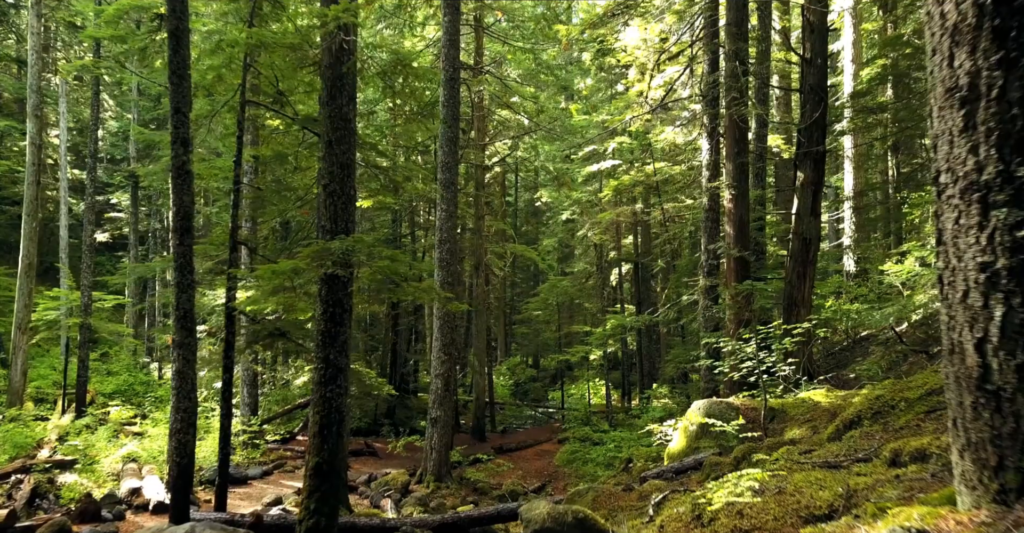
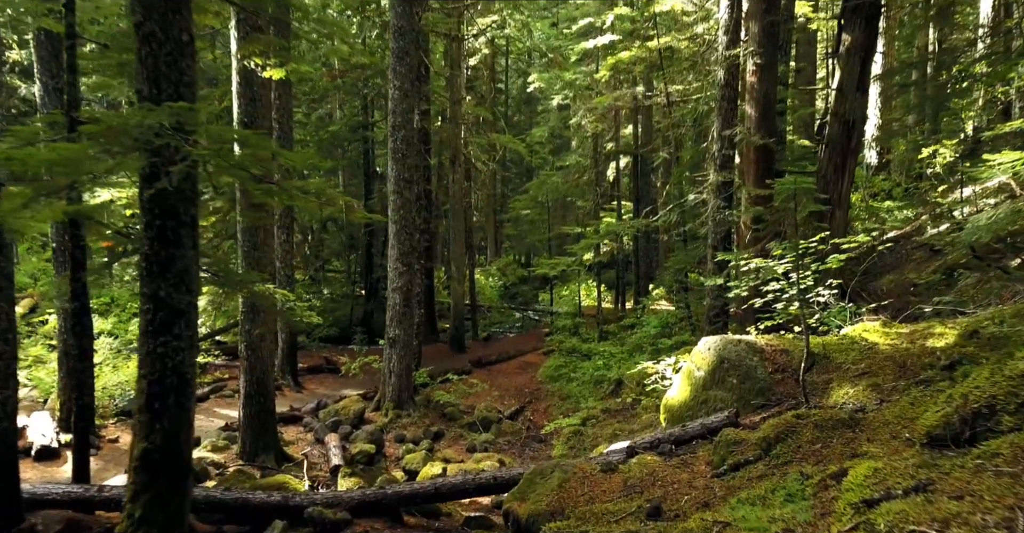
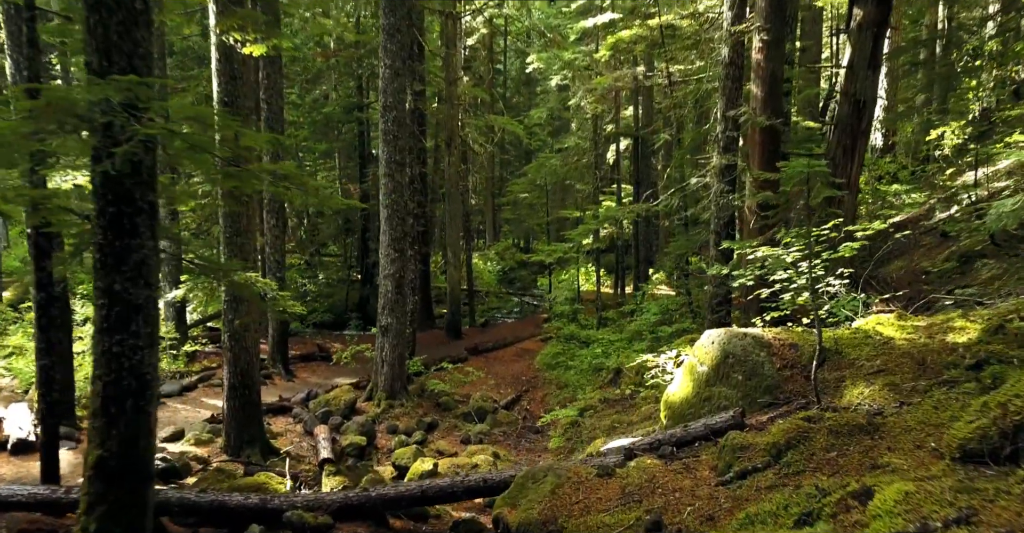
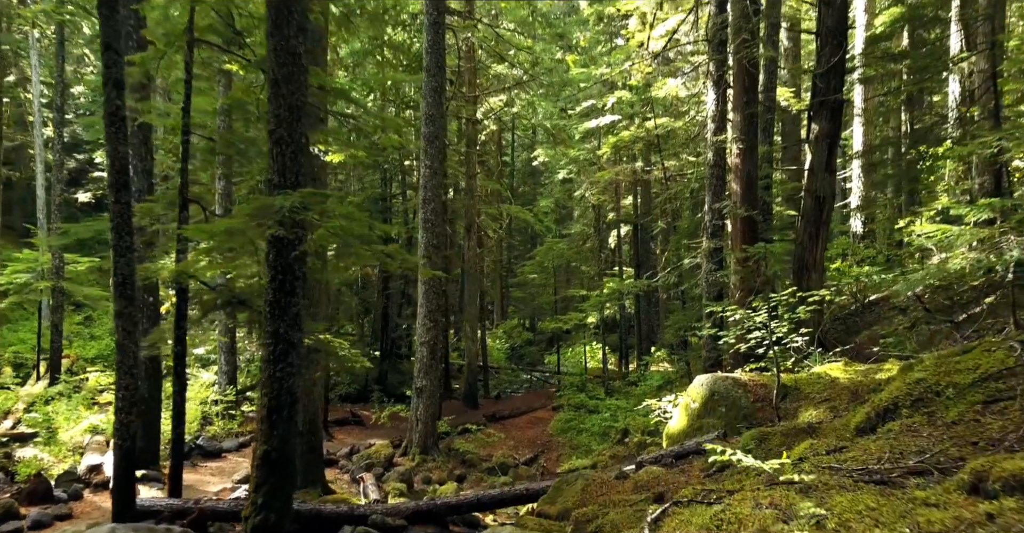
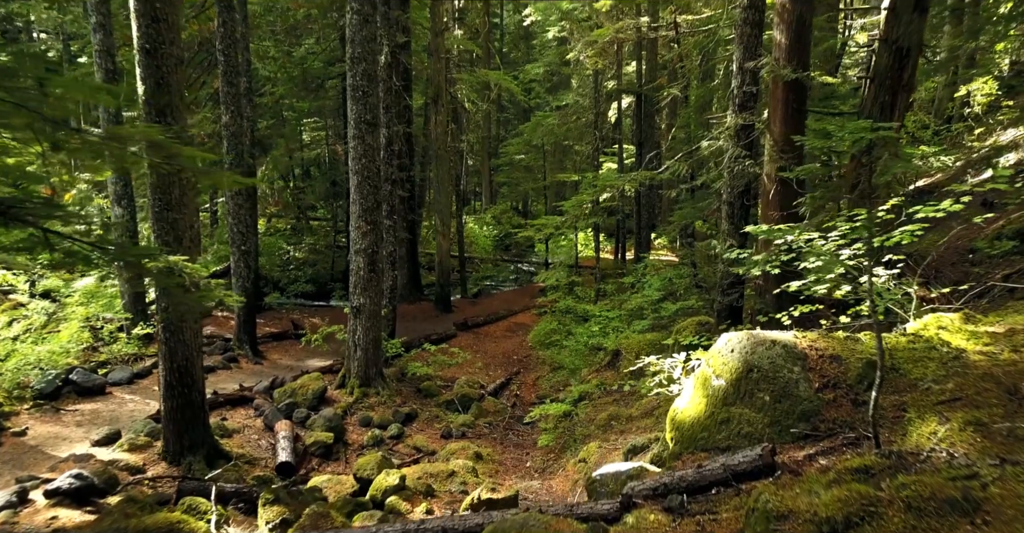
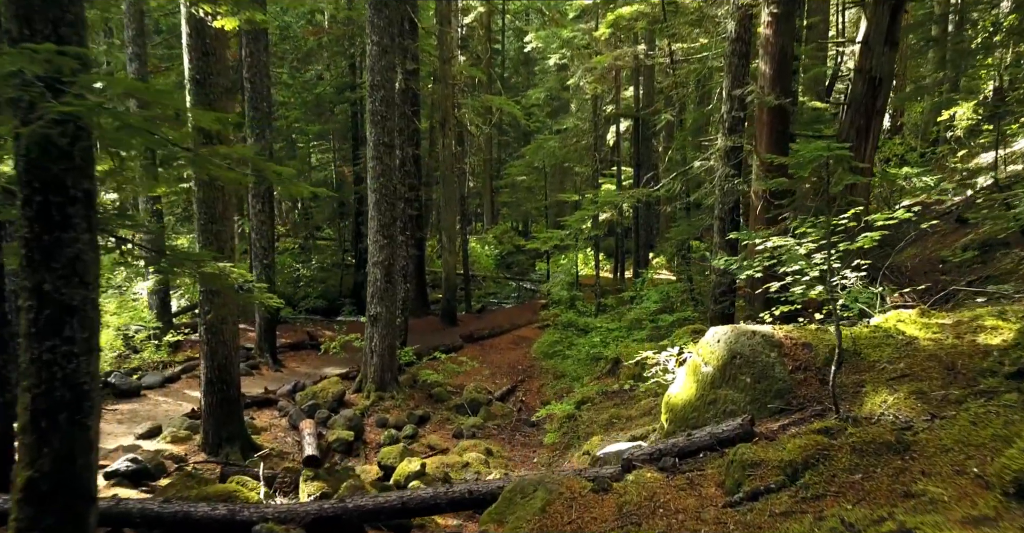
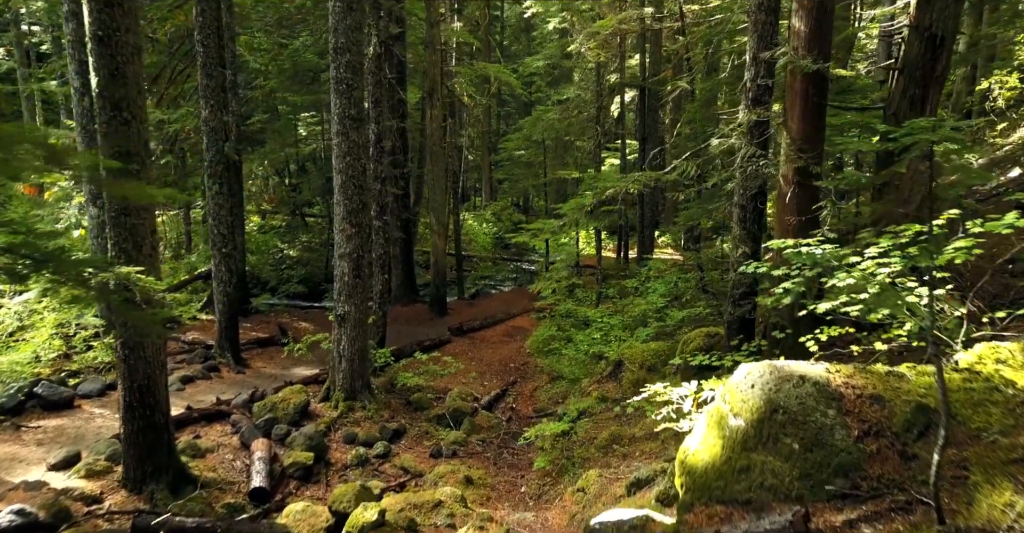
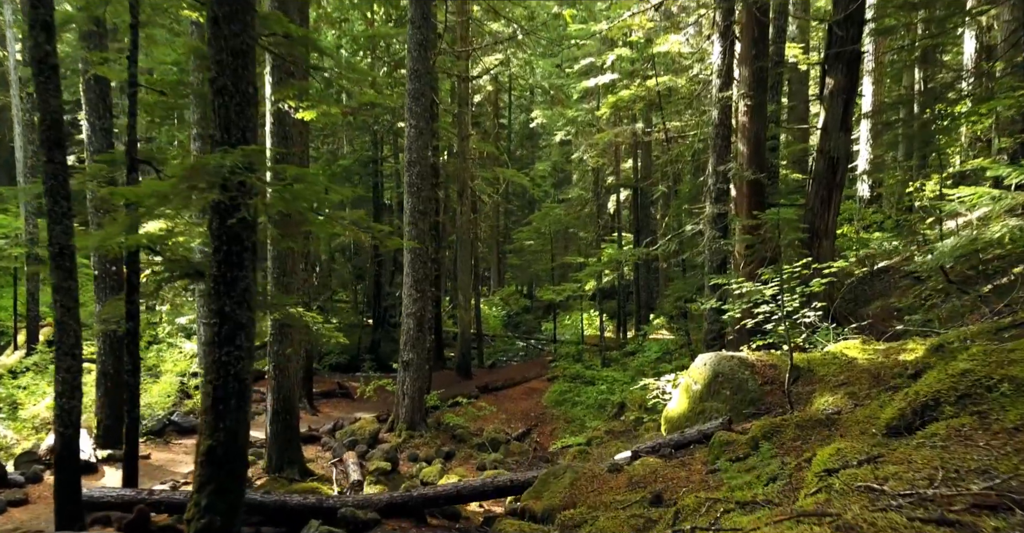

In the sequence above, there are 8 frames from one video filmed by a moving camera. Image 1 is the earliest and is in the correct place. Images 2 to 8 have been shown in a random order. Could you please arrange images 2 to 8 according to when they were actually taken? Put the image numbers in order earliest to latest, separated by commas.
4, 8, 2, 3, 6, 5, 7
